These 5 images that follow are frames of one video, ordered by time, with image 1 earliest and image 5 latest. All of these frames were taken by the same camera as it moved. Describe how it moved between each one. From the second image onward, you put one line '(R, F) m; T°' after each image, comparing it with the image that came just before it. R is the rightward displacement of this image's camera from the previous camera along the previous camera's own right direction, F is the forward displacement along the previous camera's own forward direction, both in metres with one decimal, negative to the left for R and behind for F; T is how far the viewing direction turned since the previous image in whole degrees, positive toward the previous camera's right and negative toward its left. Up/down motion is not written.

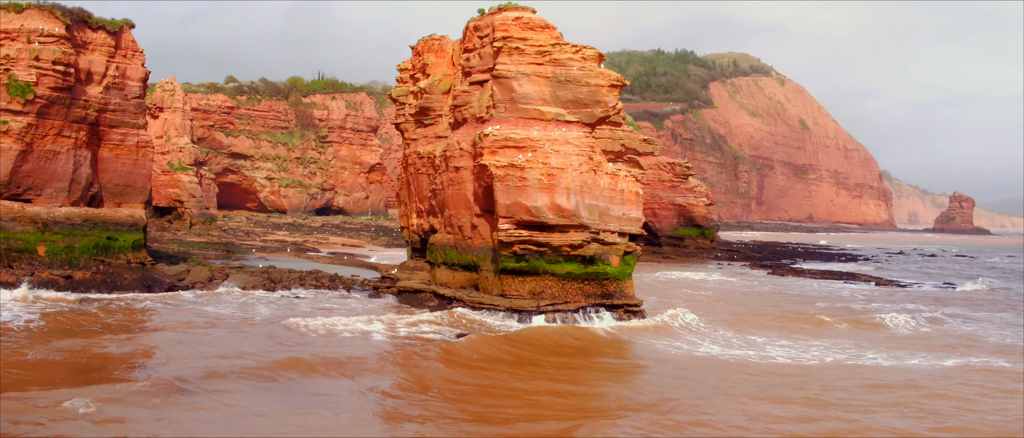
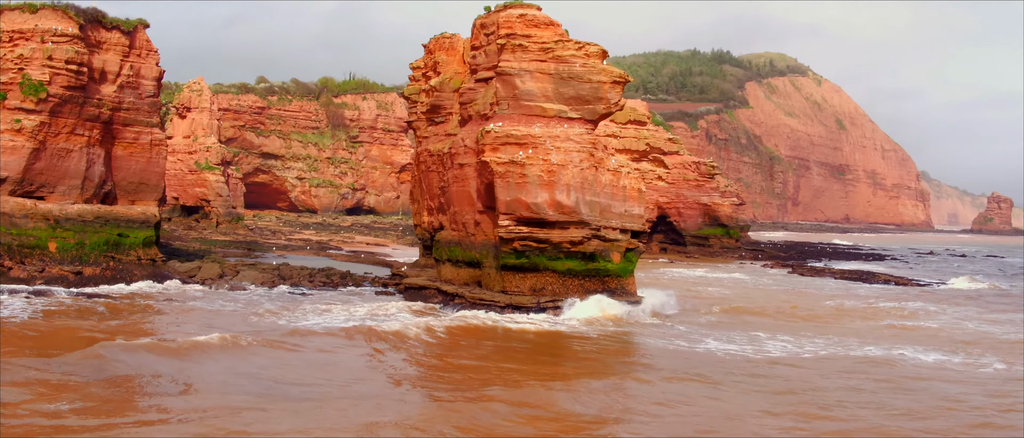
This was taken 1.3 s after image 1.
(+0.5, +0.1) m; -2°
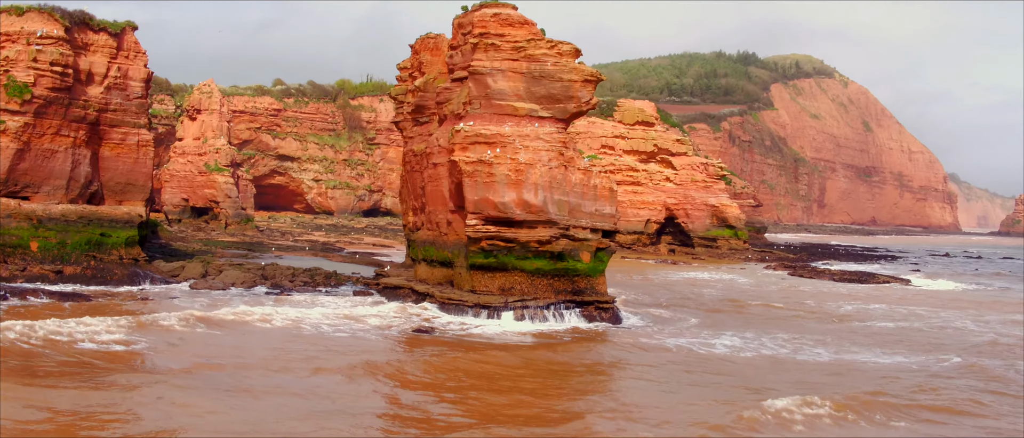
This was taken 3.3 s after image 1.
(+0.8, 0.0) m; -1°
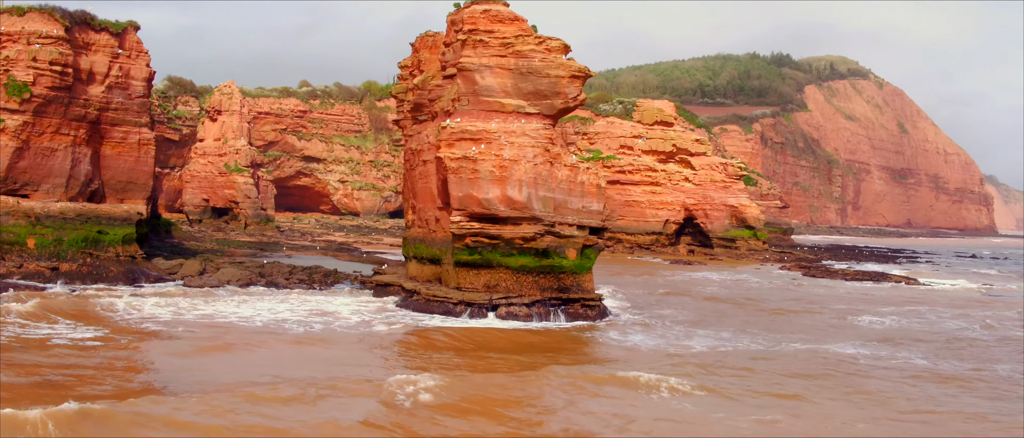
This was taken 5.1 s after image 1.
(+0.7, +0.1) m; -2°
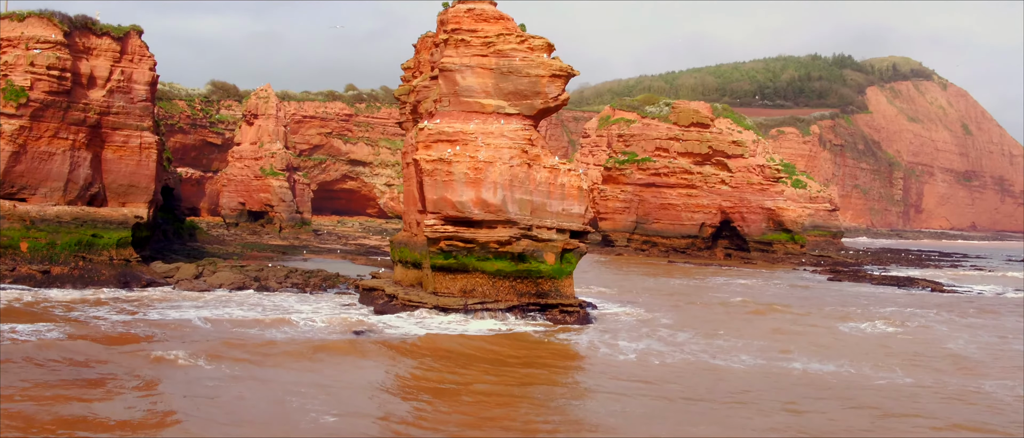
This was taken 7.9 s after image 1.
(+1.1, +0.5) m; -3°
